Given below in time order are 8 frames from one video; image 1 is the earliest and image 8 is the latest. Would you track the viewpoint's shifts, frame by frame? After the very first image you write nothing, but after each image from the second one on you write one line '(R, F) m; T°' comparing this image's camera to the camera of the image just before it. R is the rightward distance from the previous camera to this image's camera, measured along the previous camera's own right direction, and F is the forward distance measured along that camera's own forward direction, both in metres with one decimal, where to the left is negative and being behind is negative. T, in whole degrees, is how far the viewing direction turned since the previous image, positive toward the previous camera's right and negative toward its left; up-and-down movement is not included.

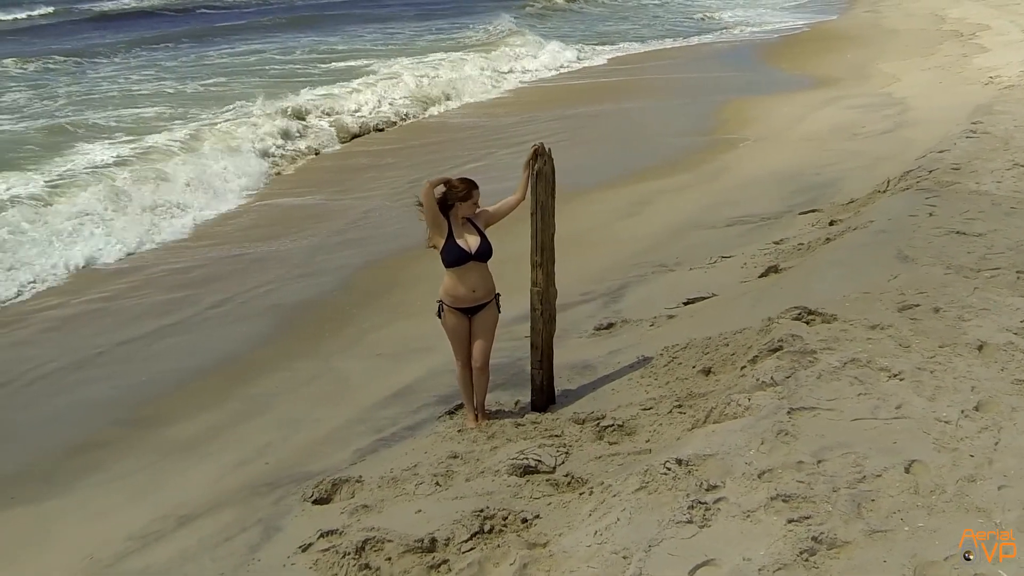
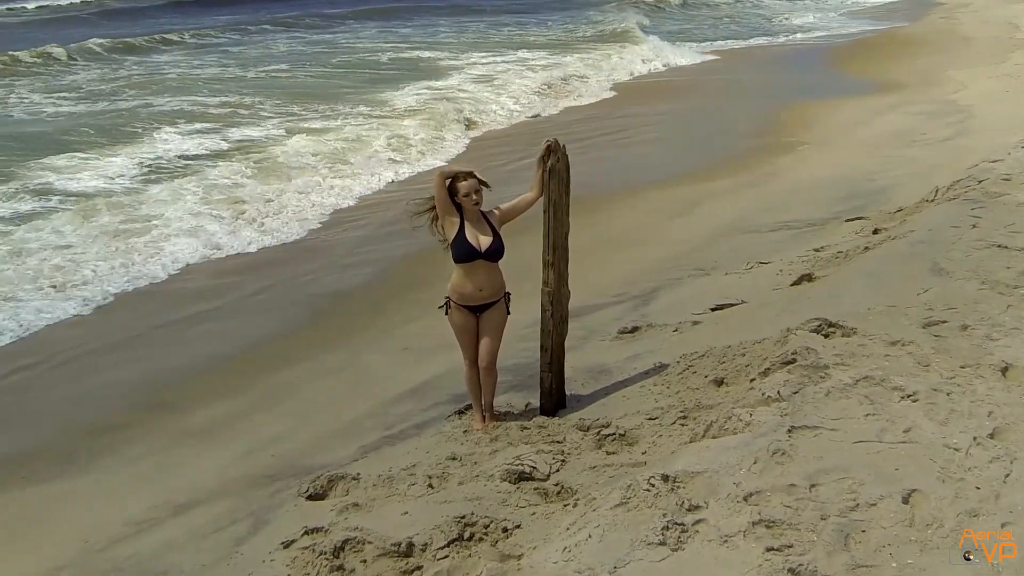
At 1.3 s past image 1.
(+0.2, +0.2) m; -2°
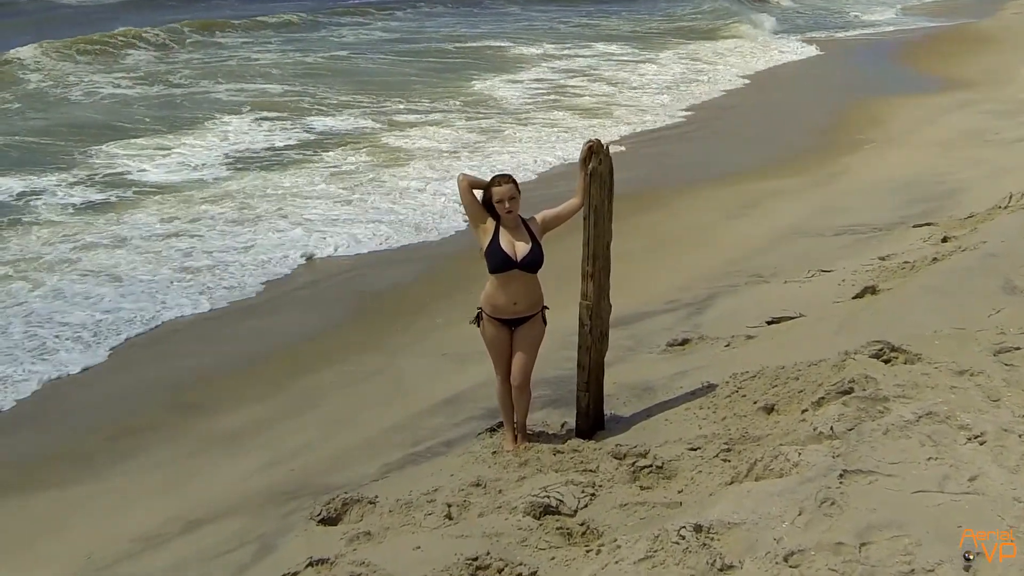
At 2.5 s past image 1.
(+0.1, +0.3) m; -2°
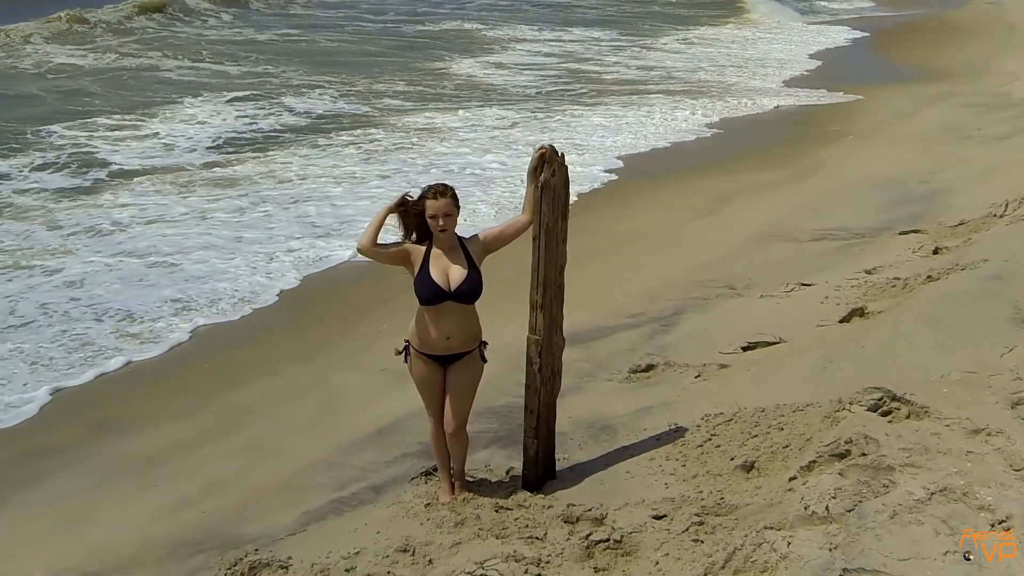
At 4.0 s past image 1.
(+0.1, +0.6) m; +1°
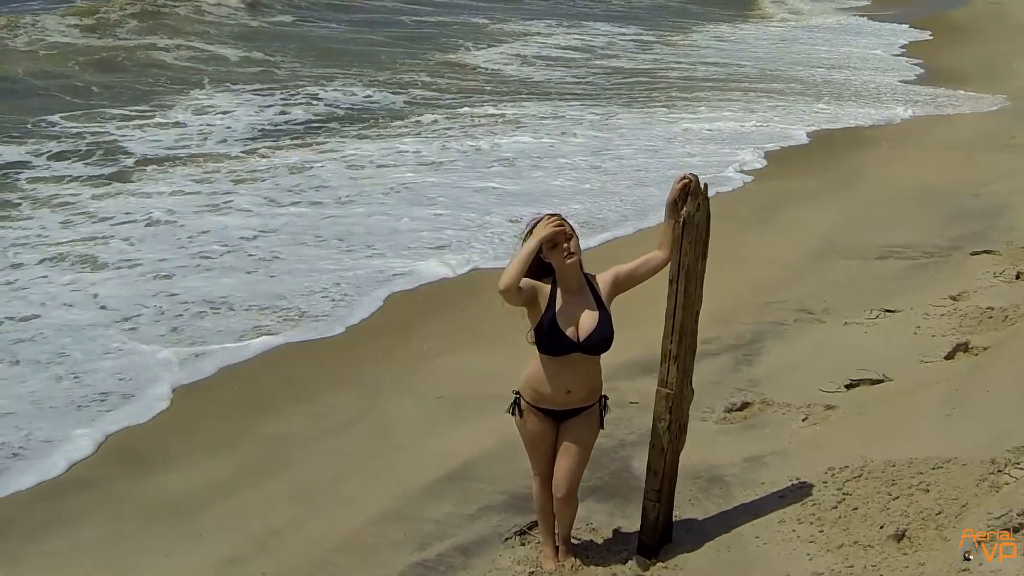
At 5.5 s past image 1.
(-0.3, +0.3) m; 0°
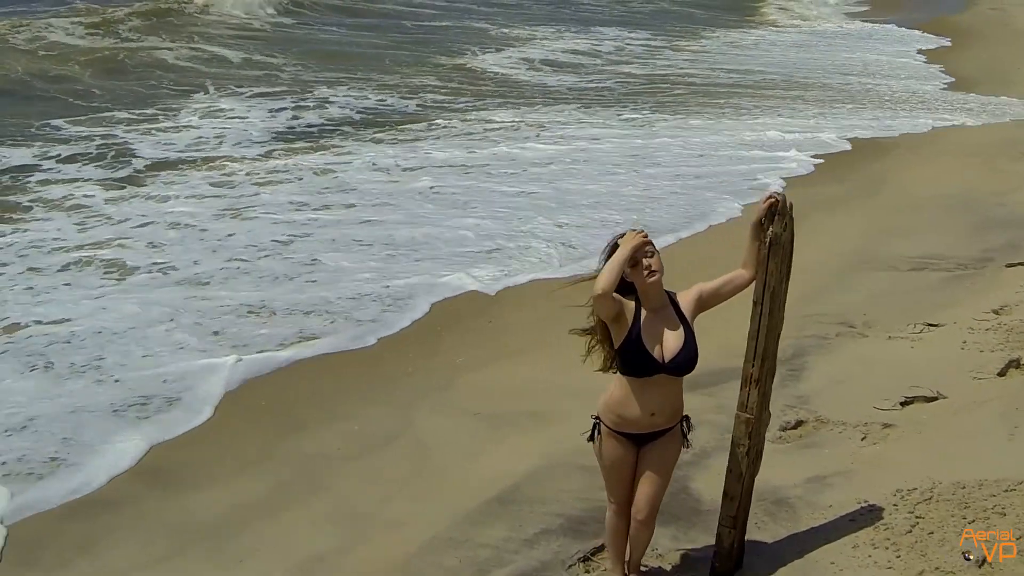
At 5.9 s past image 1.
(-0.1, +0.1) m; 0°
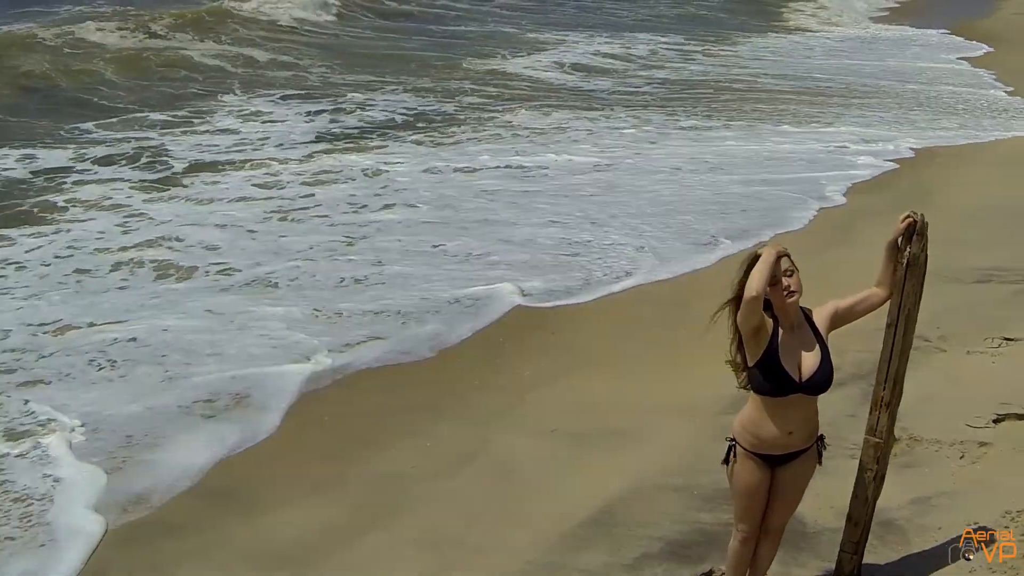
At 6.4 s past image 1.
(-0.2, +0.1) m; -1°
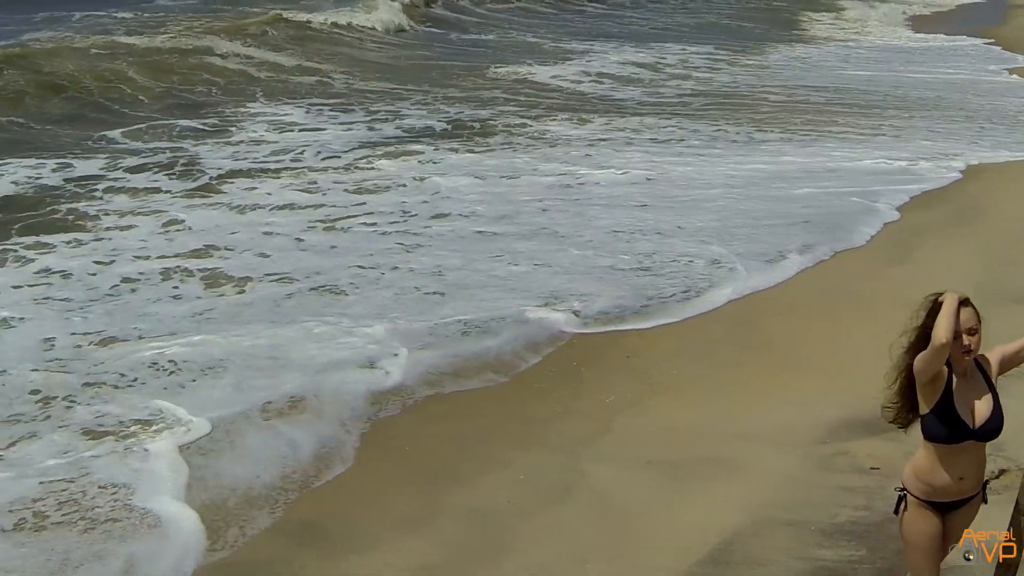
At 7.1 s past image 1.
(-0.3, 0.0) m; 0°
